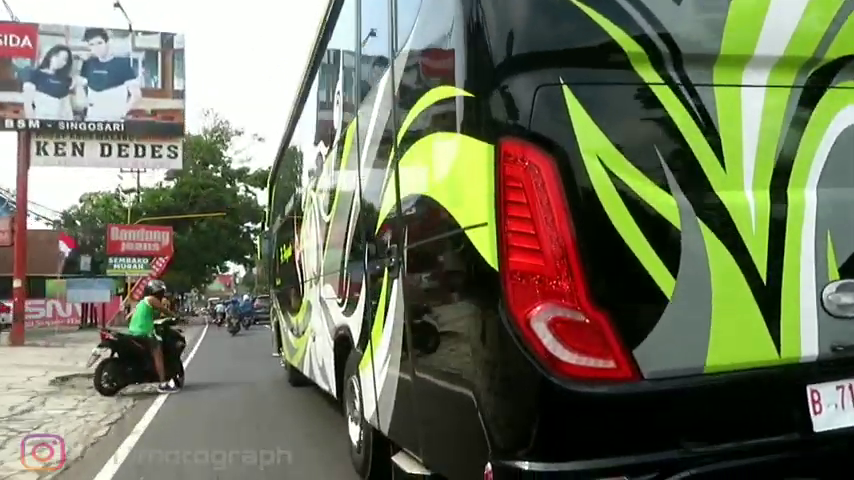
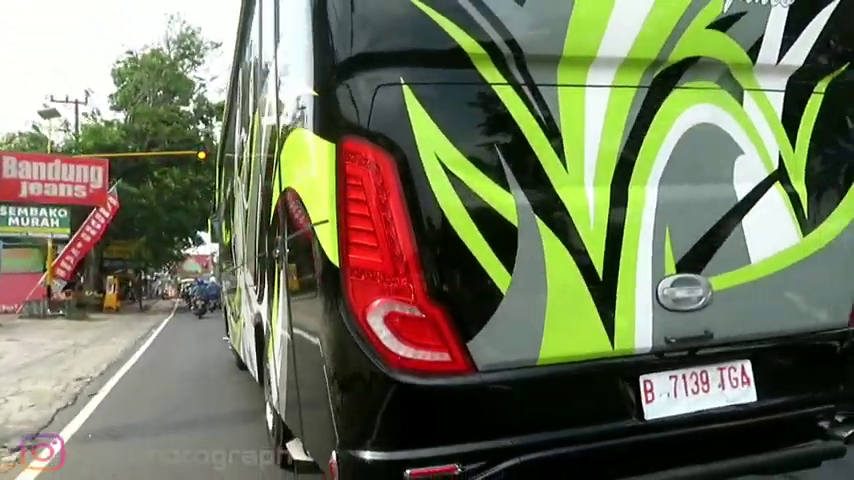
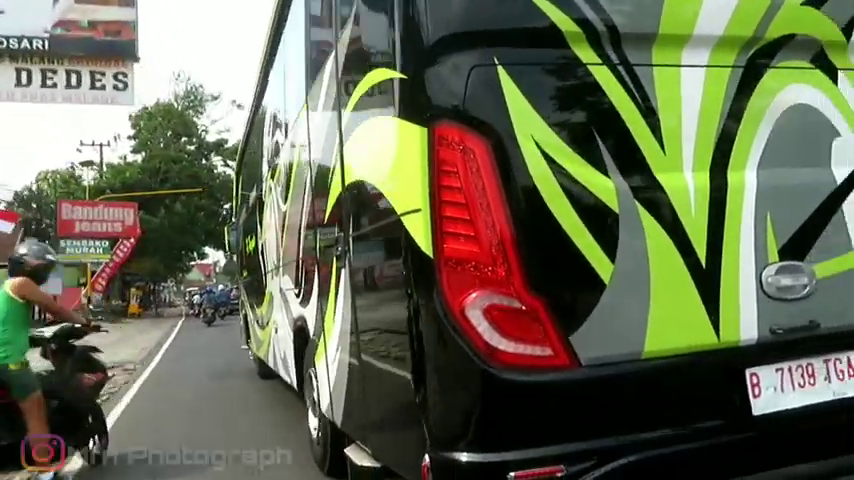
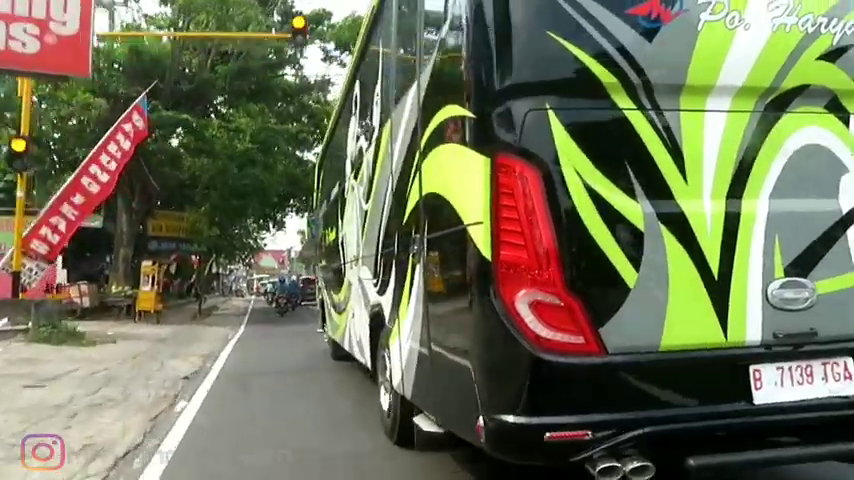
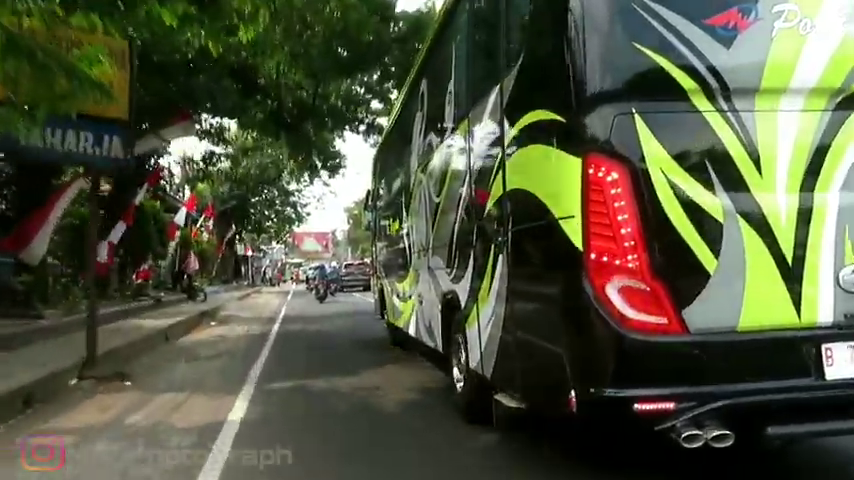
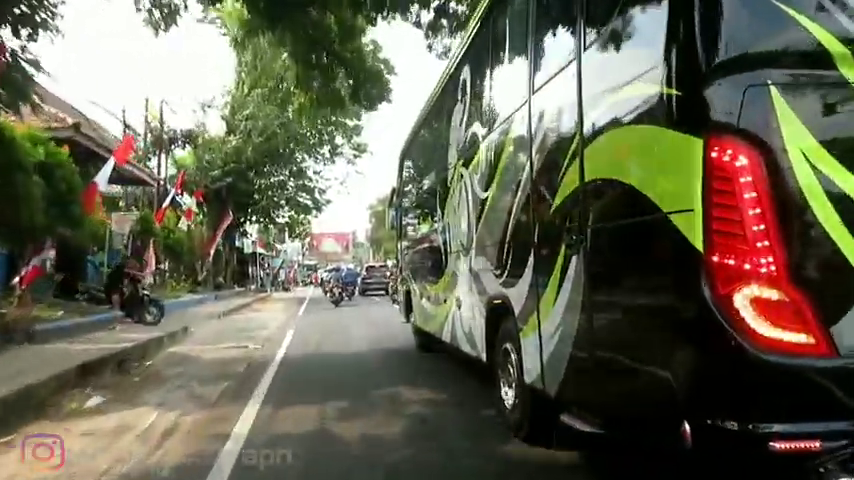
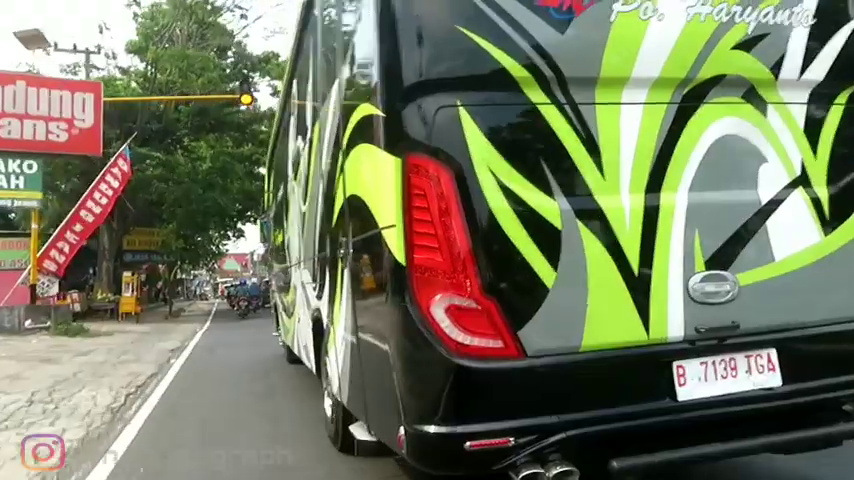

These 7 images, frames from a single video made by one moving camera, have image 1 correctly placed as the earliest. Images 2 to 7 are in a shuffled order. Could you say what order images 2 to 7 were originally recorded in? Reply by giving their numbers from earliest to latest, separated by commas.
3, 2, 7, 4, 5, 6
